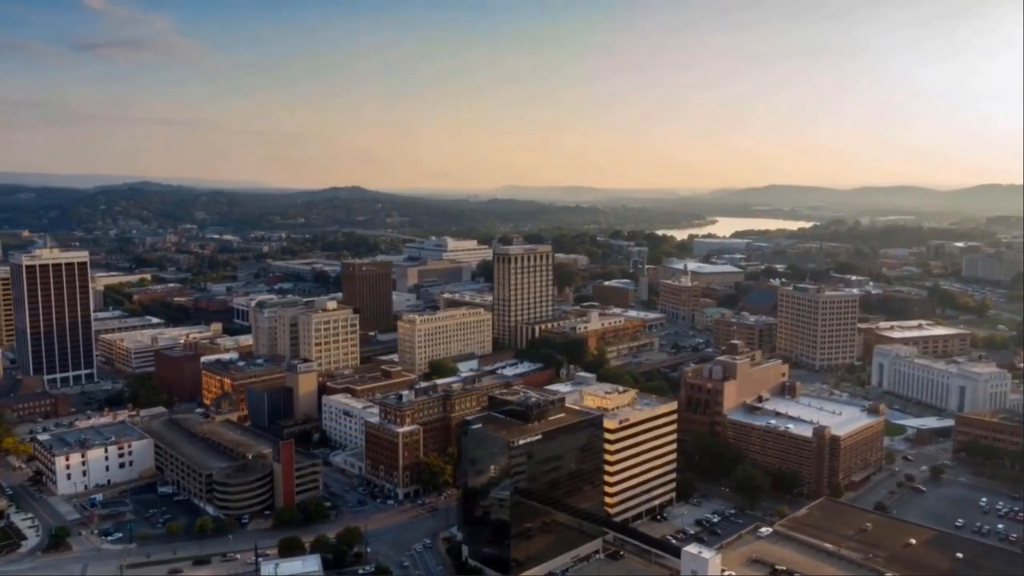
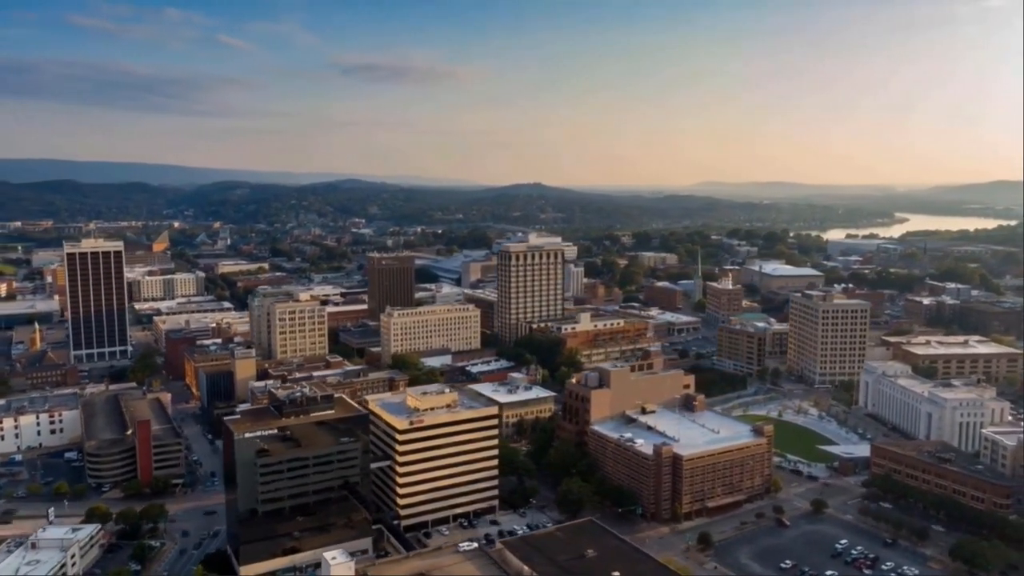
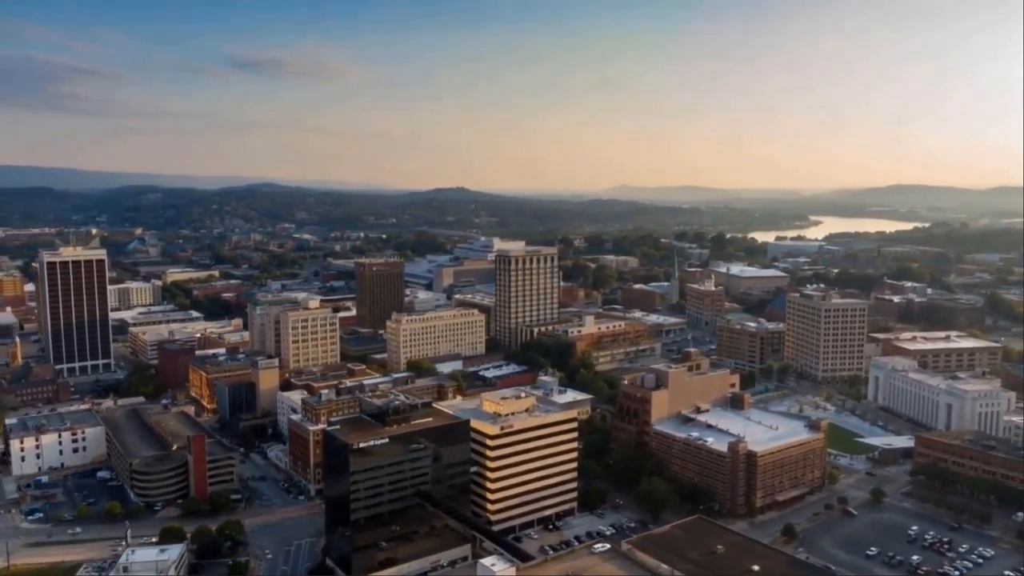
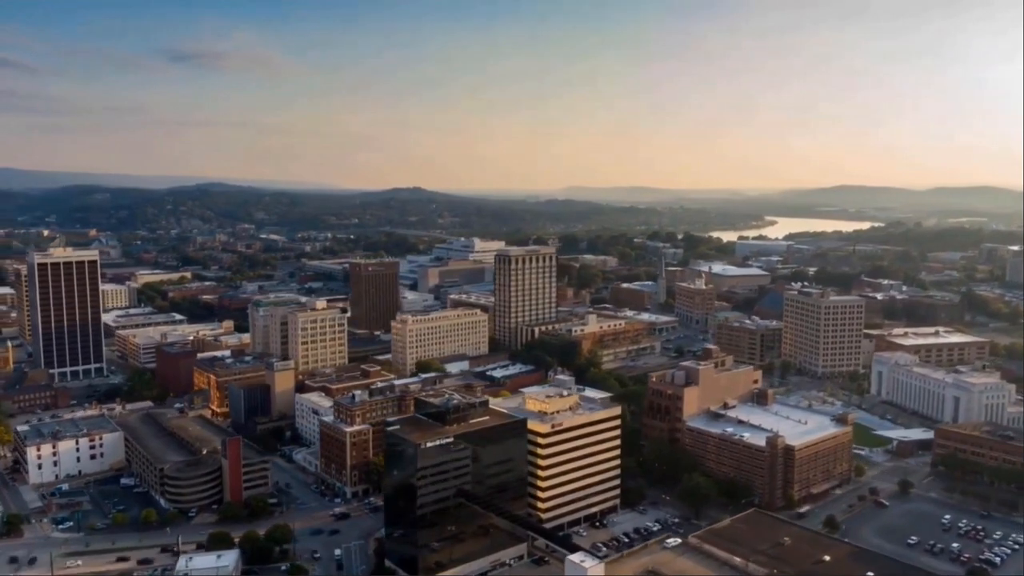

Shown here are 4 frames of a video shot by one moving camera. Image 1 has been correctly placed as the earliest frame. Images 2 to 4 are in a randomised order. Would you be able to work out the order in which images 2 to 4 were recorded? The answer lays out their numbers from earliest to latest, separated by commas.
4, 3, 2
